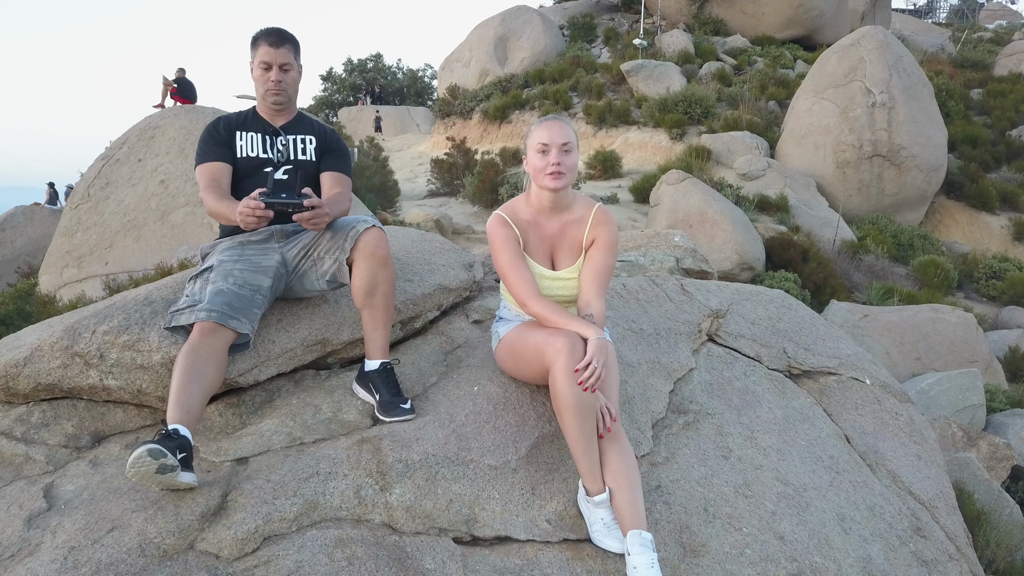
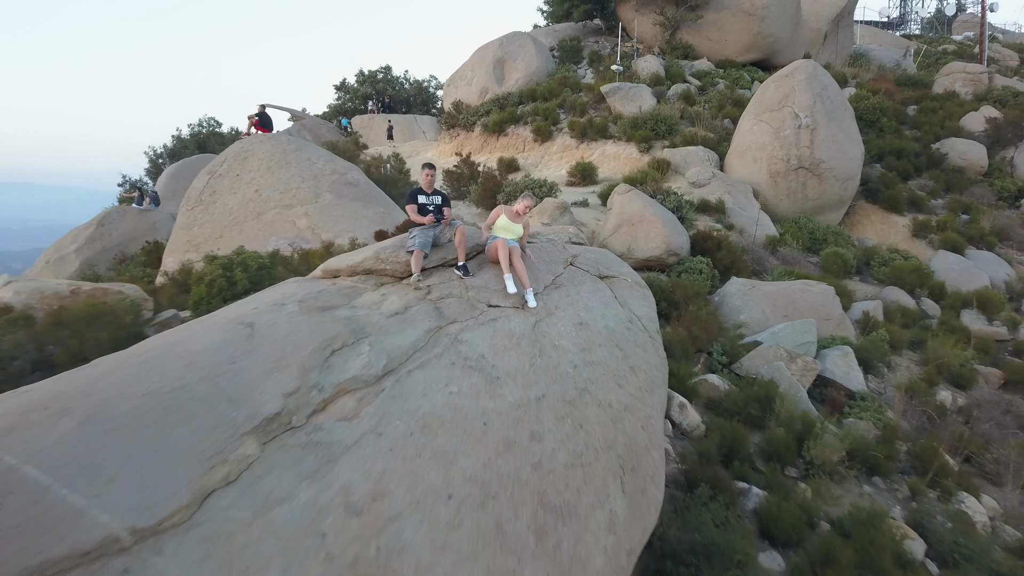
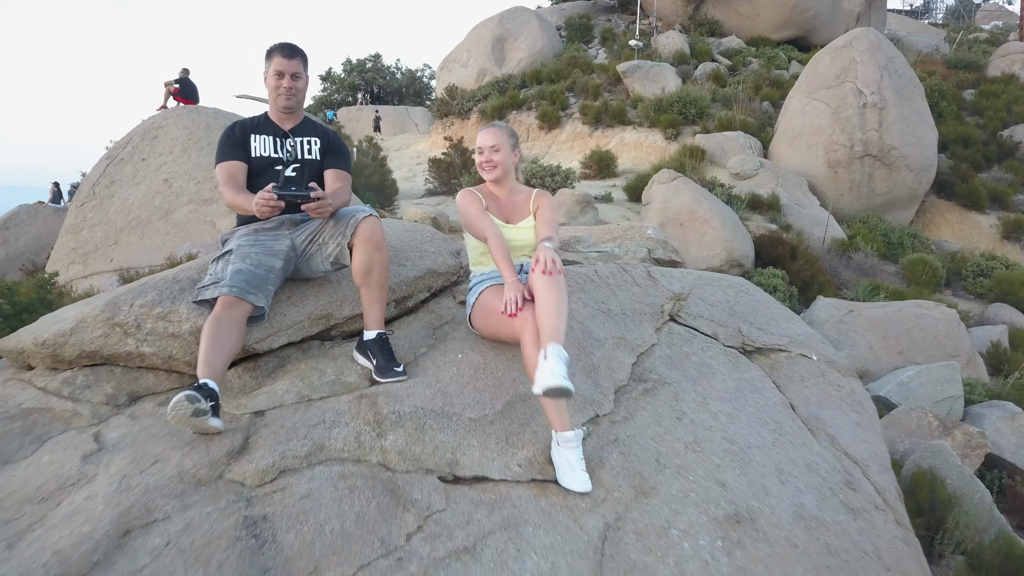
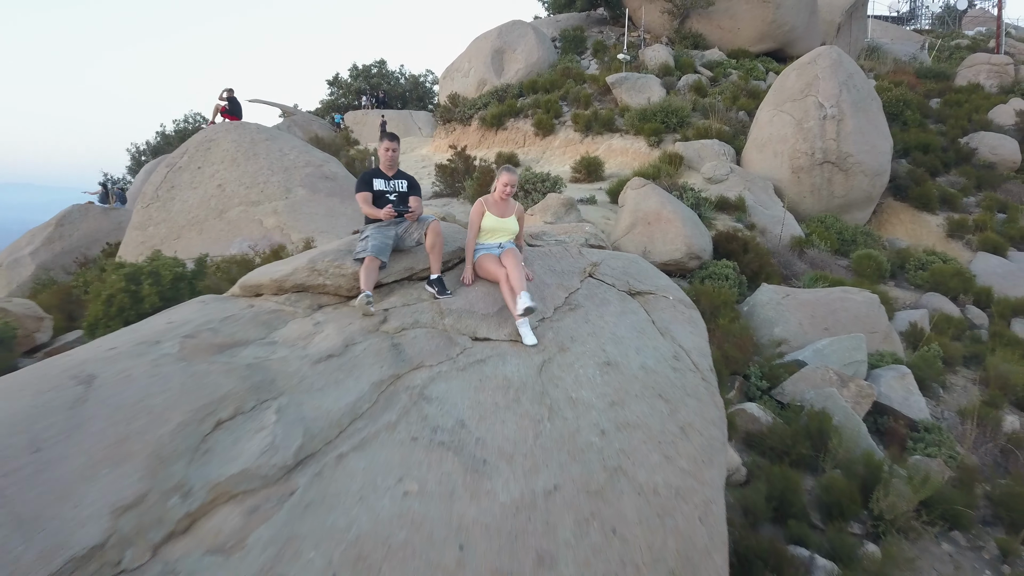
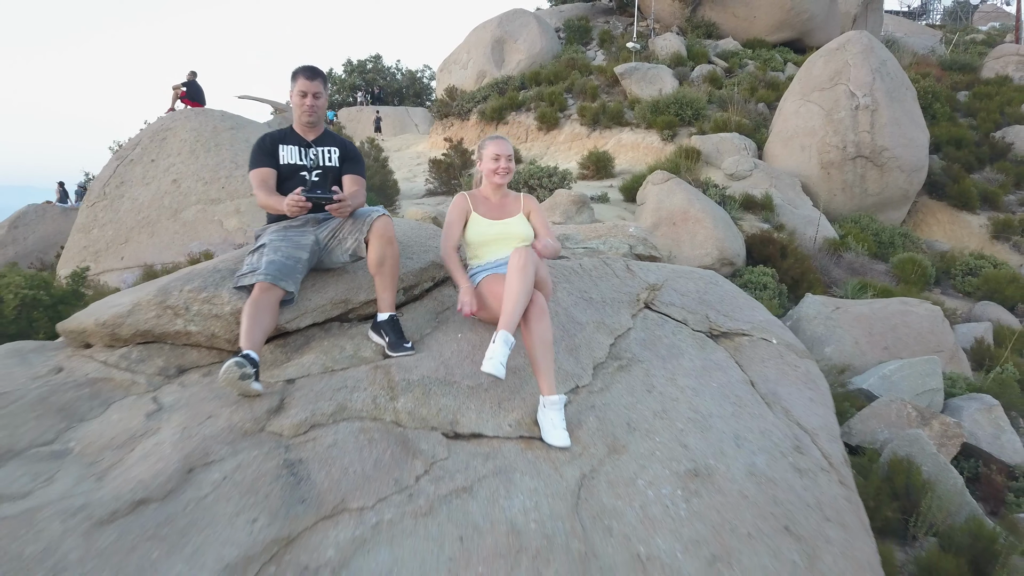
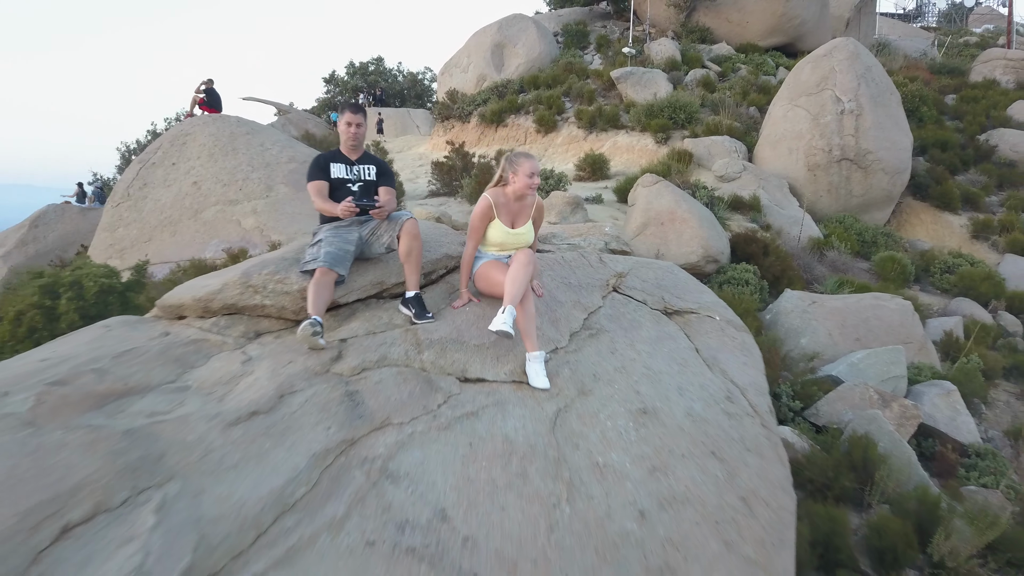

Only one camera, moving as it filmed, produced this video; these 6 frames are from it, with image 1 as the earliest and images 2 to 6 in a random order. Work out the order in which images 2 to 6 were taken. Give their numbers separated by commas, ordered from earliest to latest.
3, 5, 6, 4, 2
